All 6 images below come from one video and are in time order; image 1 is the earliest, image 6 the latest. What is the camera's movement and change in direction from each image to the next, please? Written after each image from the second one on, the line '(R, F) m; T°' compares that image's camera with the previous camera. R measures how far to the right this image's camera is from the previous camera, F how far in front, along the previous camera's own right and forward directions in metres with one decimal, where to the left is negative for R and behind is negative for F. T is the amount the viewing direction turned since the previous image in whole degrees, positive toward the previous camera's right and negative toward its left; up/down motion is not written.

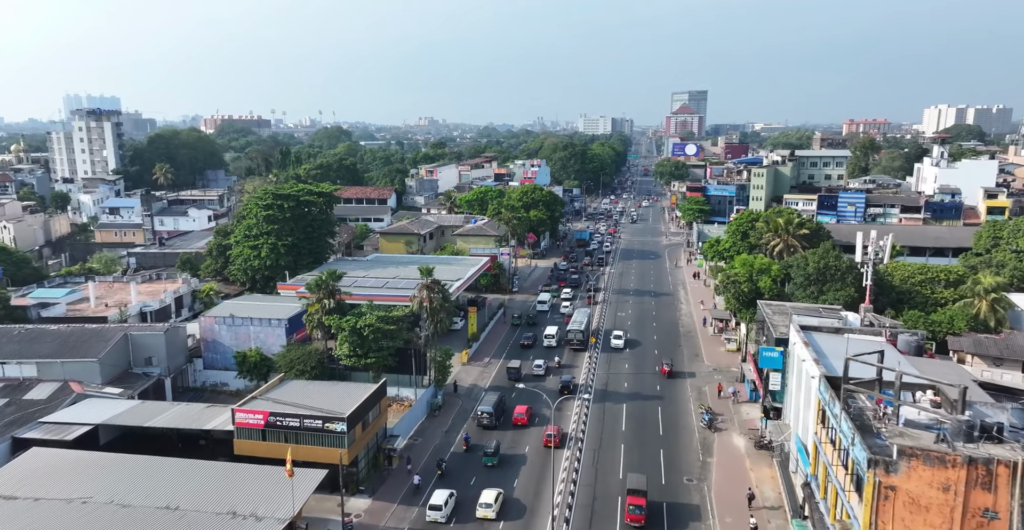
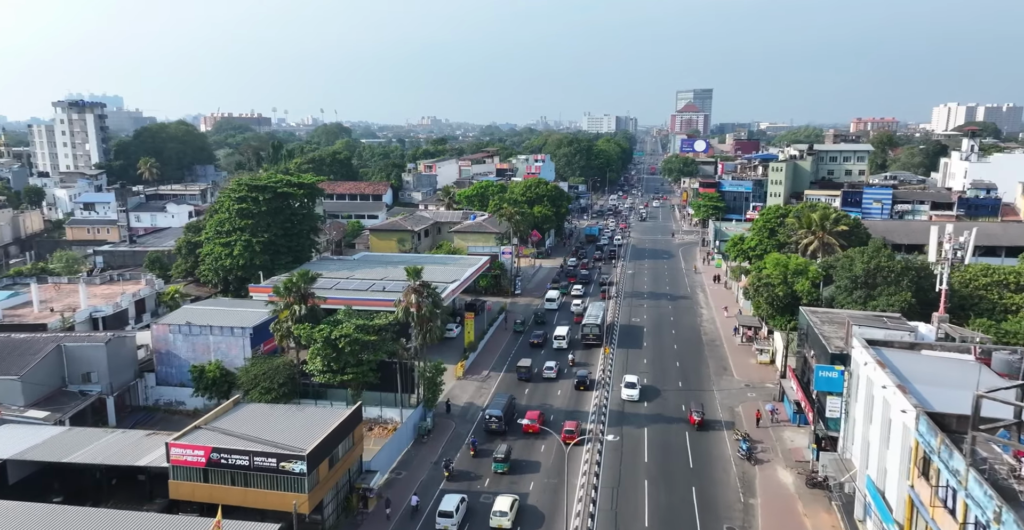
(+0.1, +8.2) m; 0°
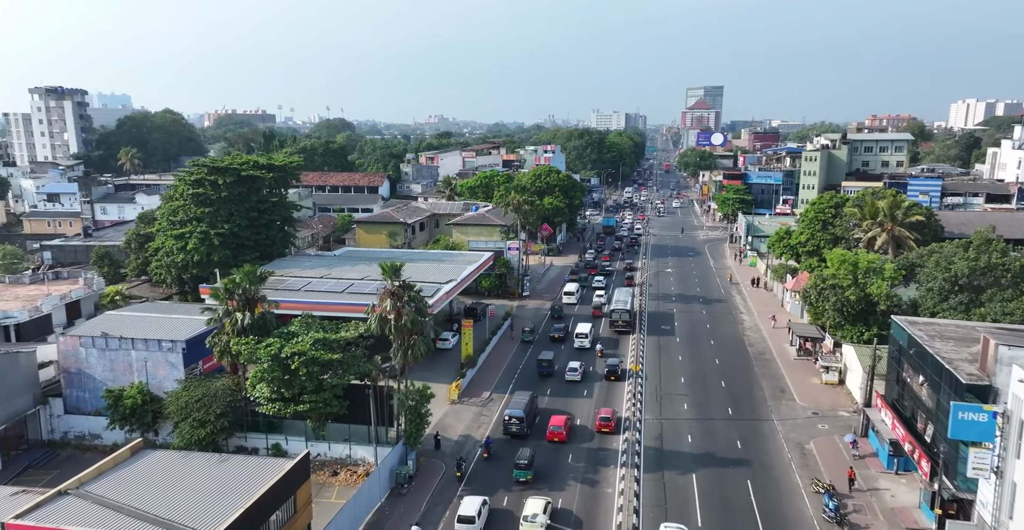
(0.0, +11.3) m; -1°
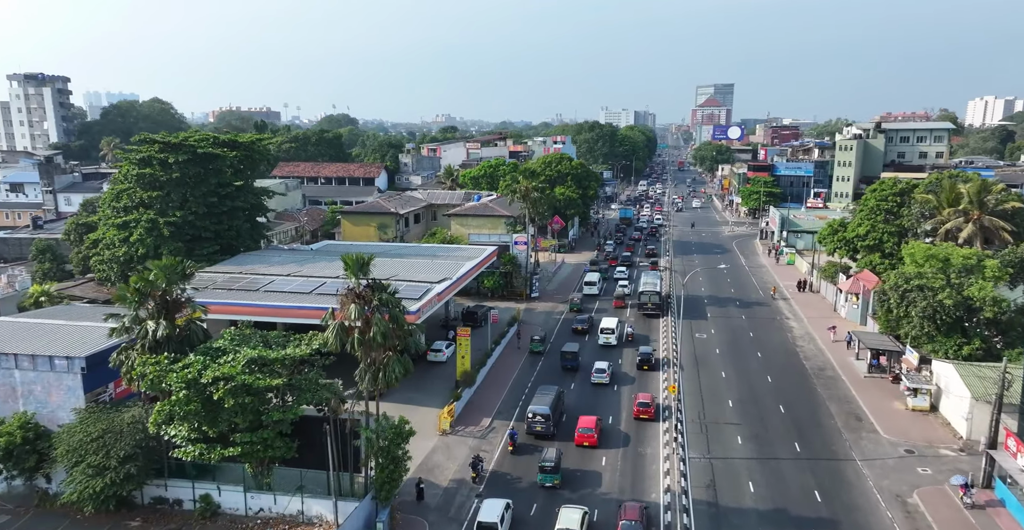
(0.0, +9.7) m; -1°
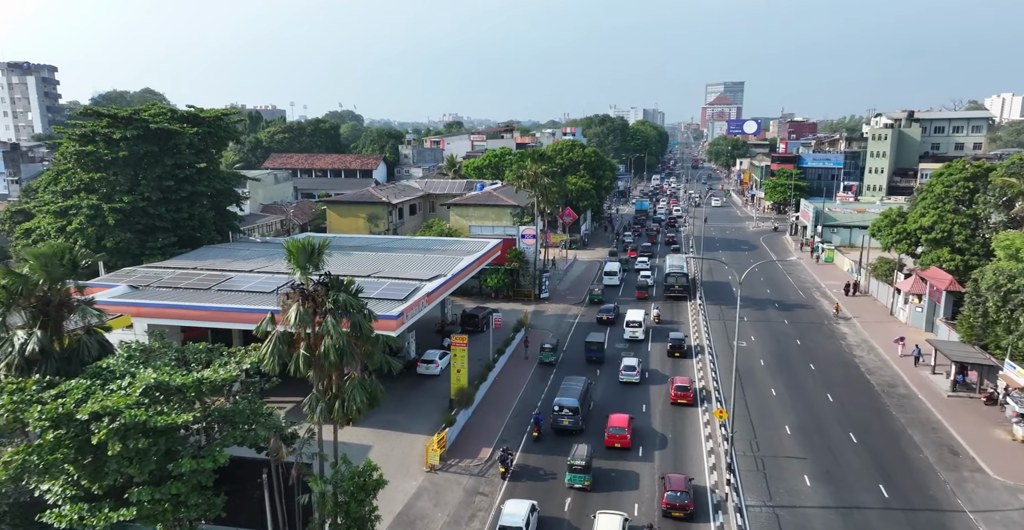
(0.0, +7.7) m; -1°
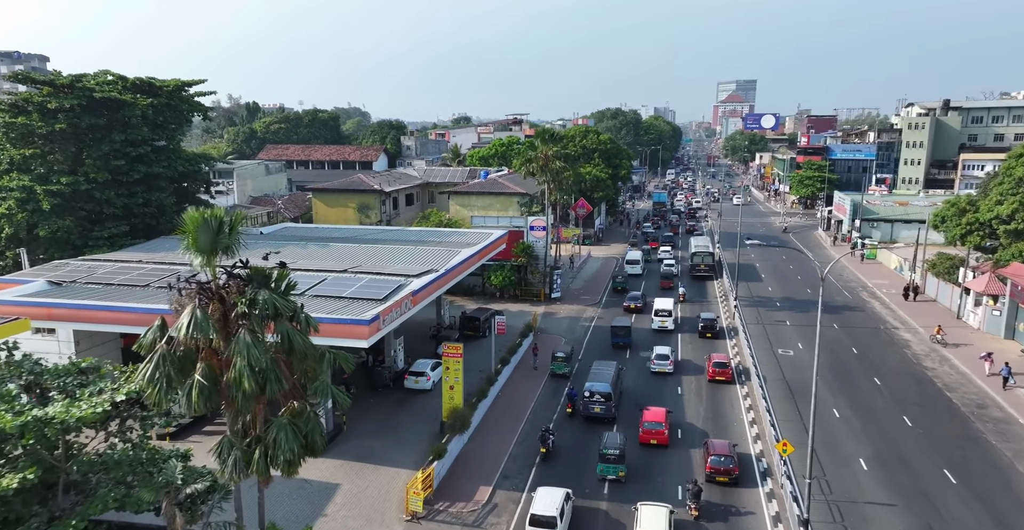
(+0.1, +6.6) m; -1°
